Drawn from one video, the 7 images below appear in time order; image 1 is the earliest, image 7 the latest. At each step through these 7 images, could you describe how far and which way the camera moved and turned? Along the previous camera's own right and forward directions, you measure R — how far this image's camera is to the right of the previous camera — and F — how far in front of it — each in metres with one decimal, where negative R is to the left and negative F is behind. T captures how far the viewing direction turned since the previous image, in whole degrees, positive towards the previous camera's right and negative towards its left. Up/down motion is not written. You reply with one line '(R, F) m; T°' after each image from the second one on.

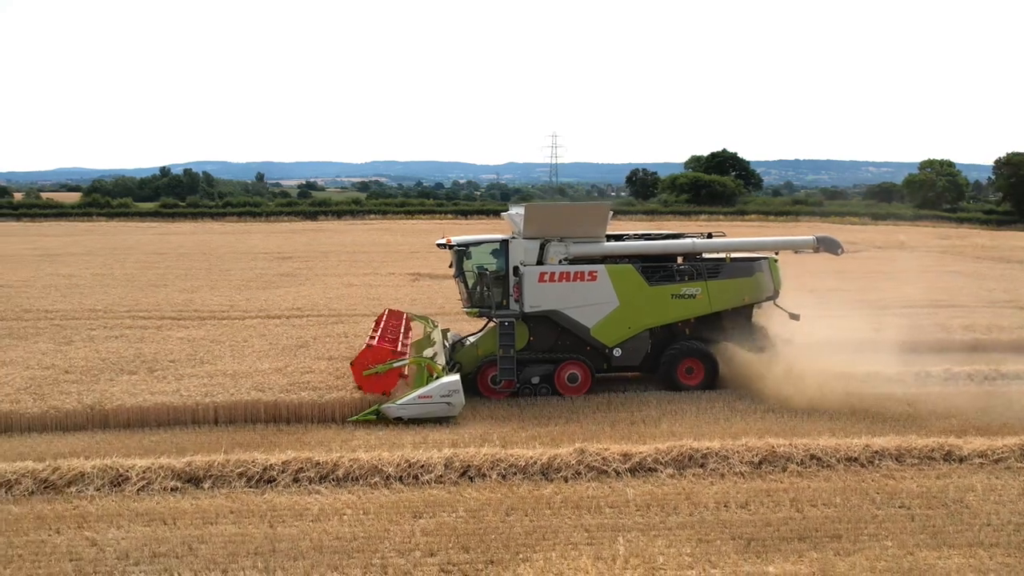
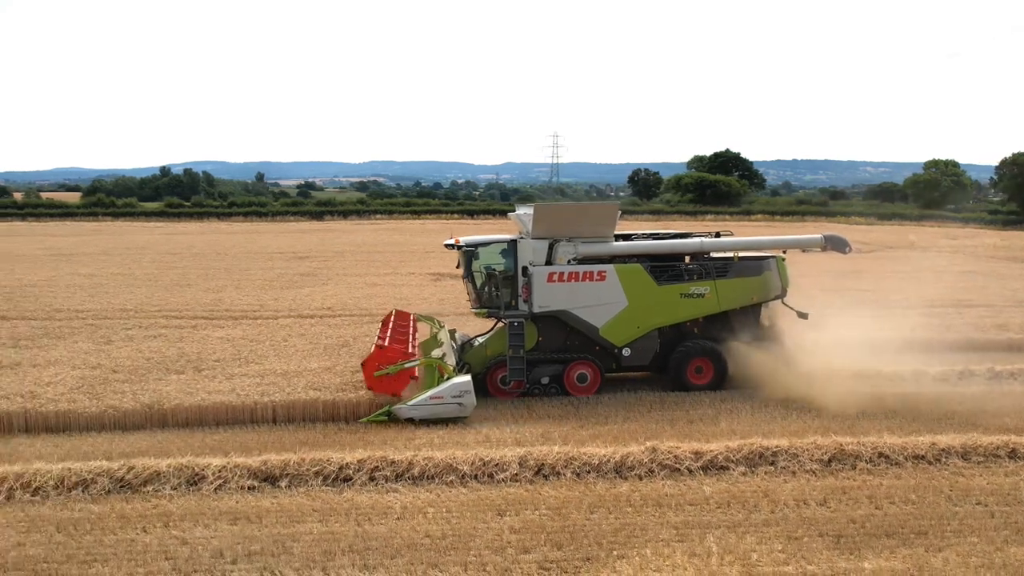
(-0.5, 0.0) m; +1°
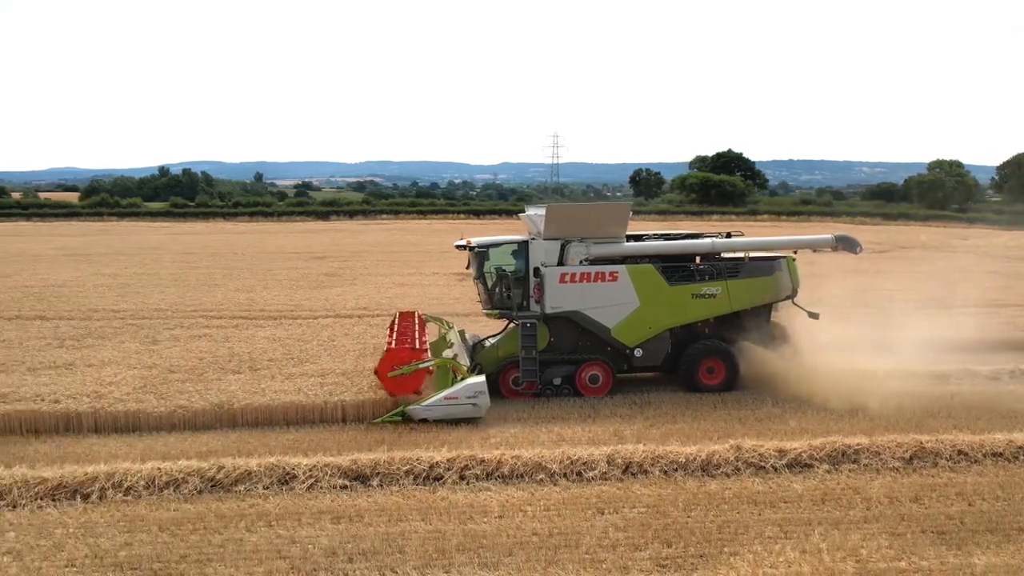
(-0.7, 0.0) m; +1°
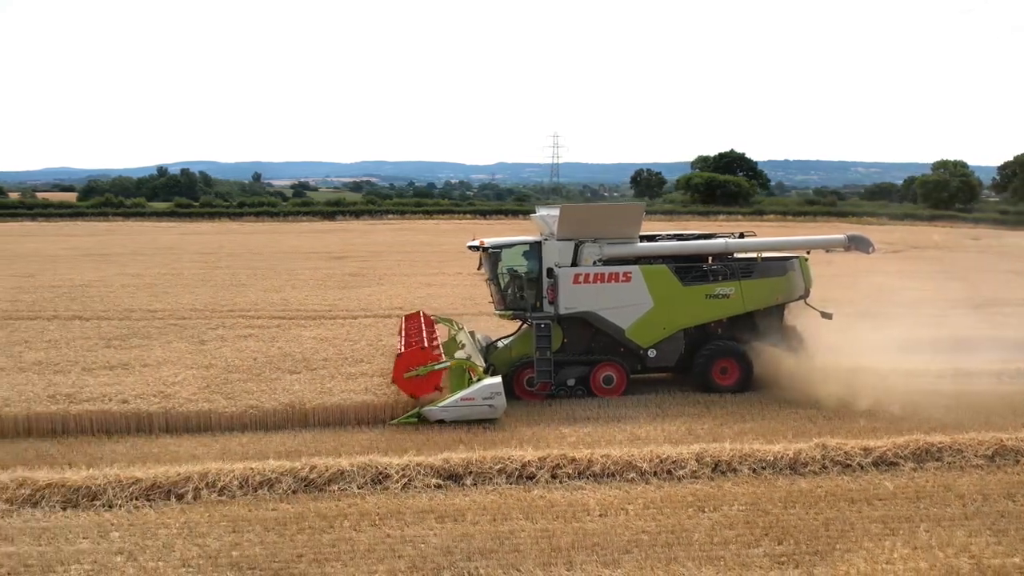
(-0.7, 0.0) m; +1°
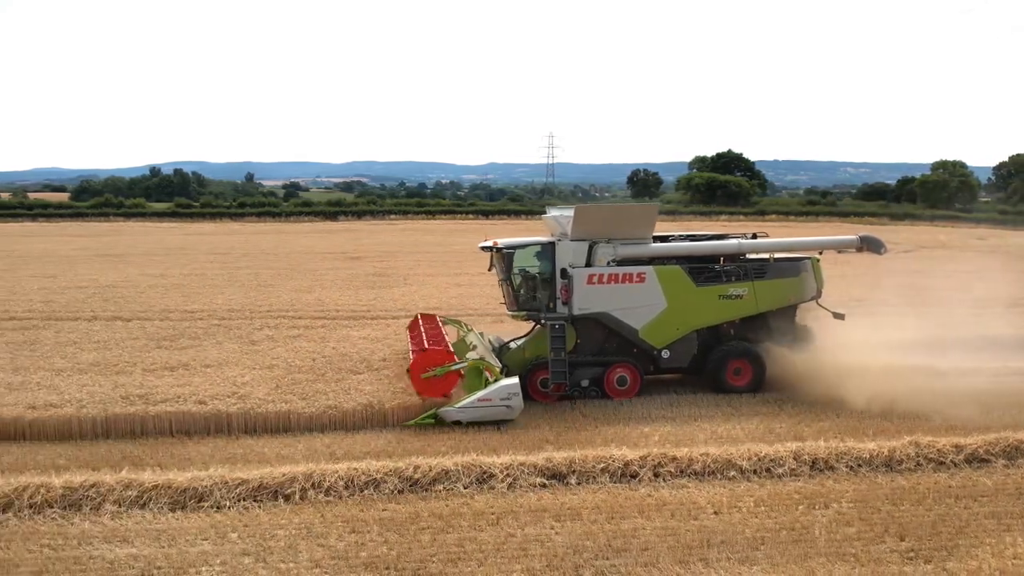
(-0.8, 0.0) m; +1°
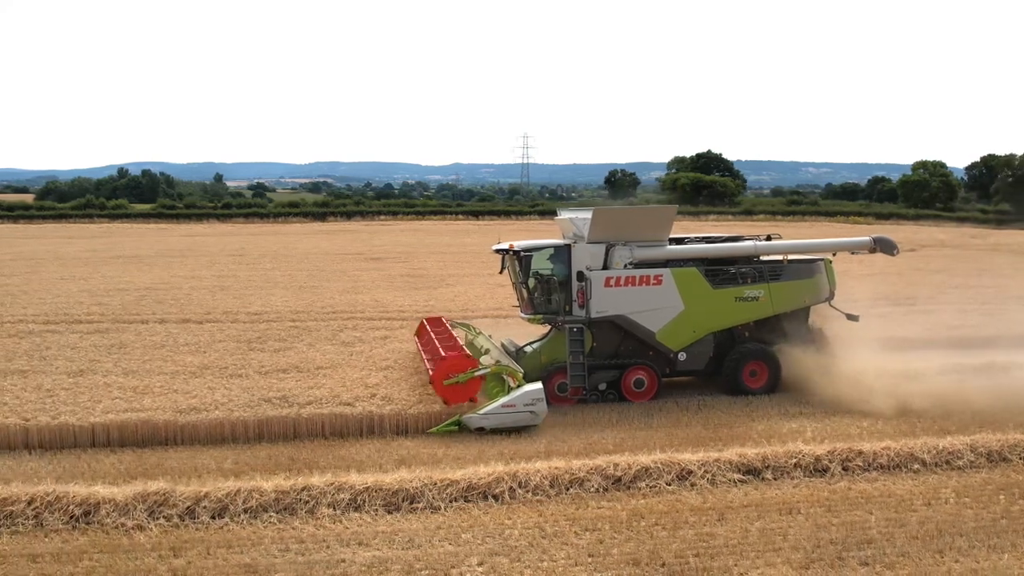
(-1.6, 0.0) m; +3°
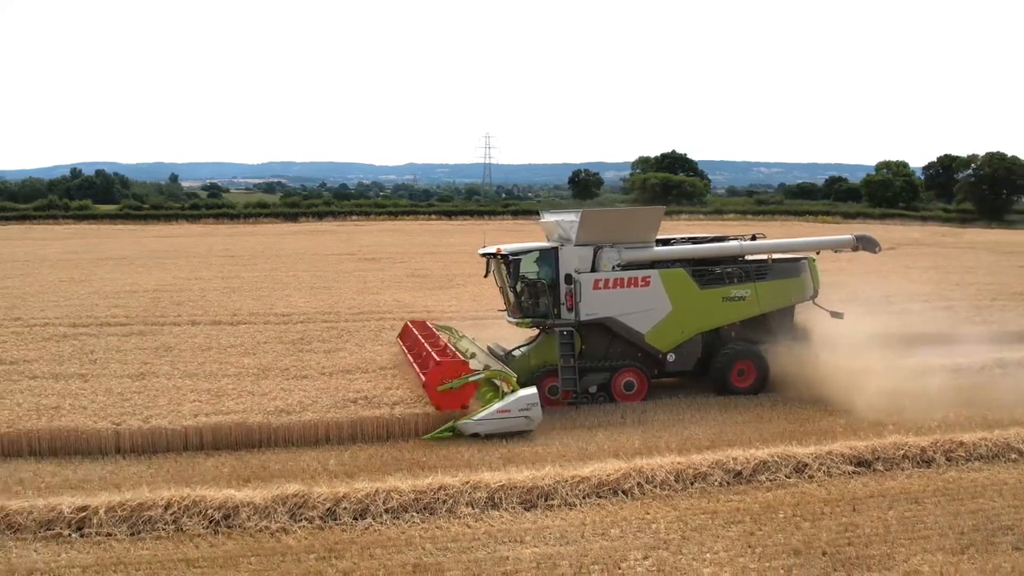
(-1.2, 0.0) m; +3°
